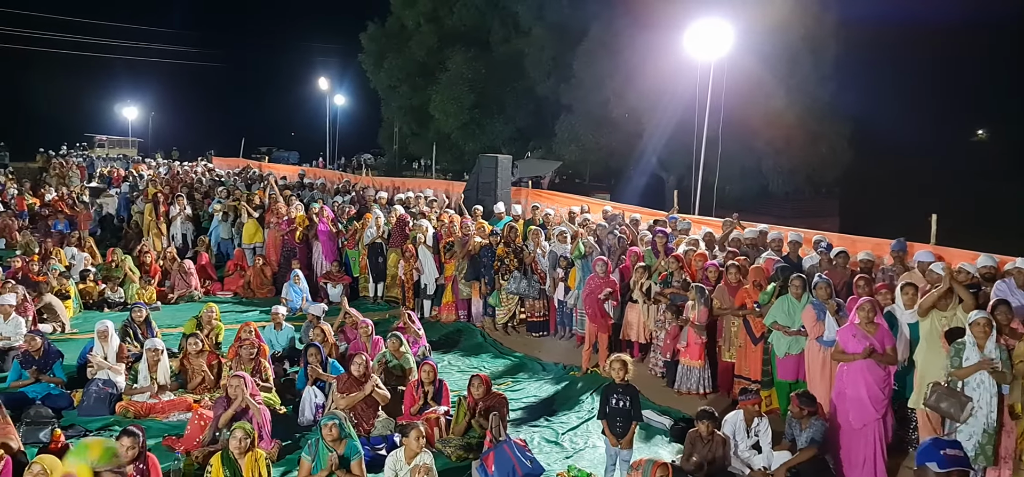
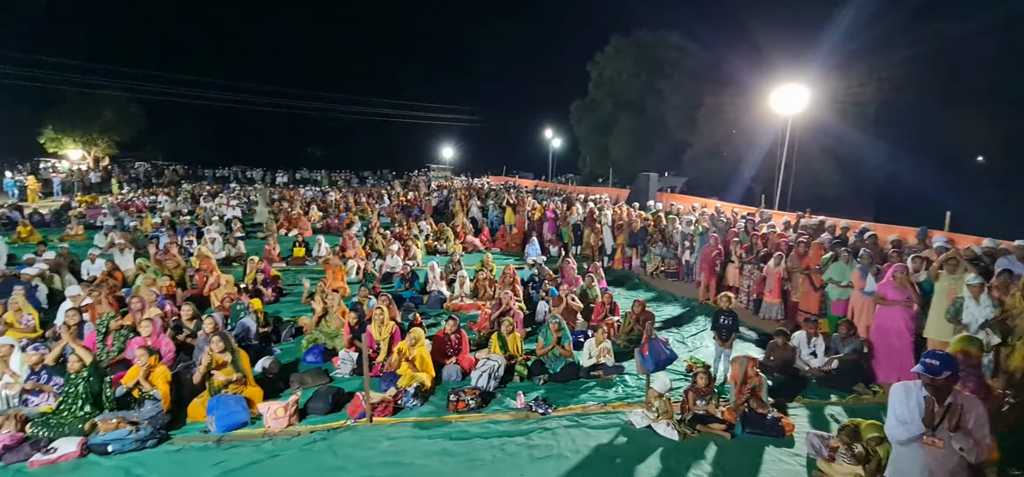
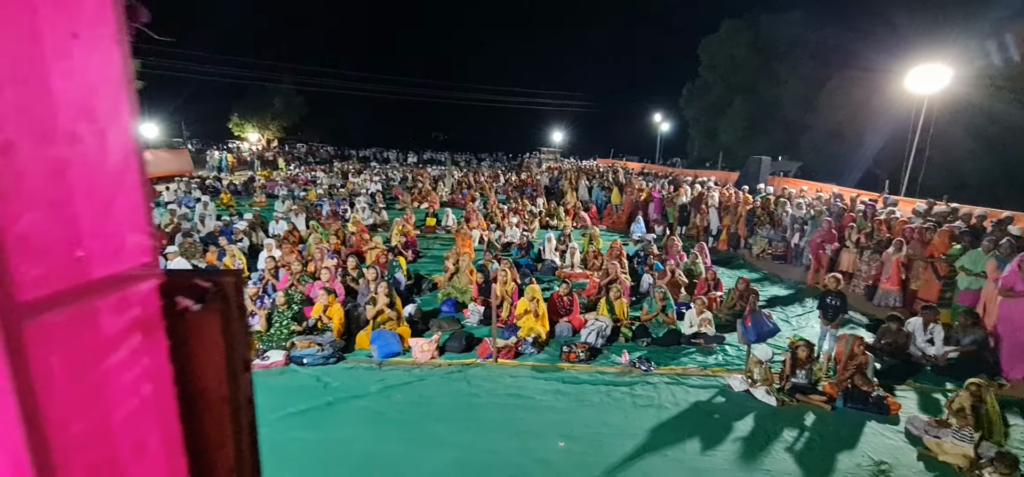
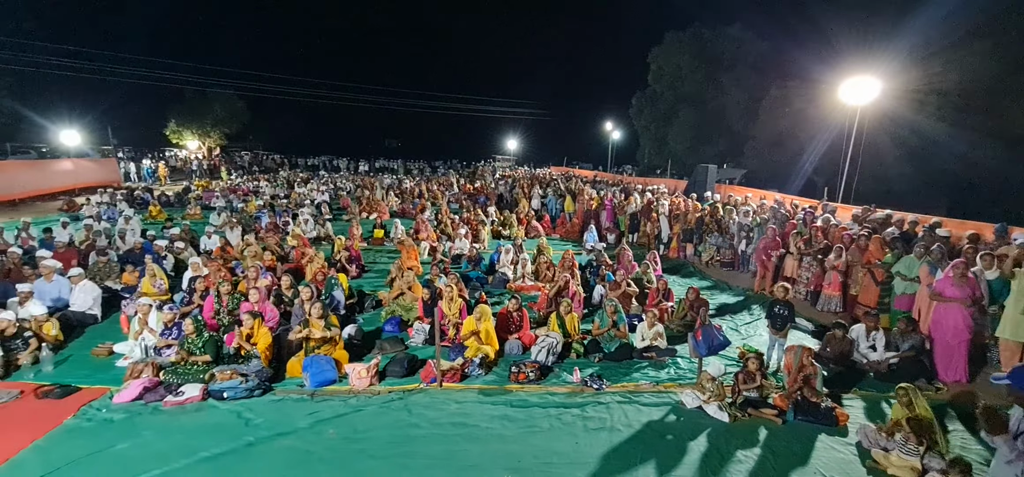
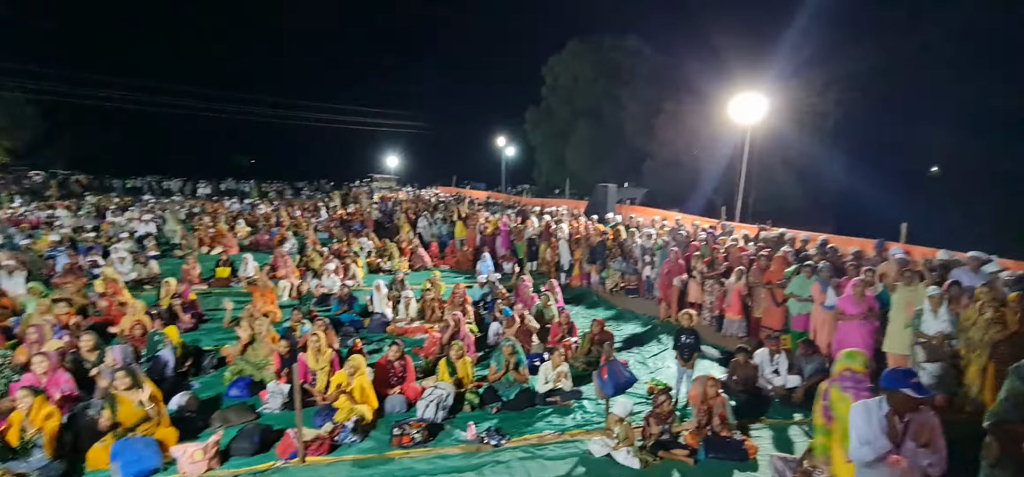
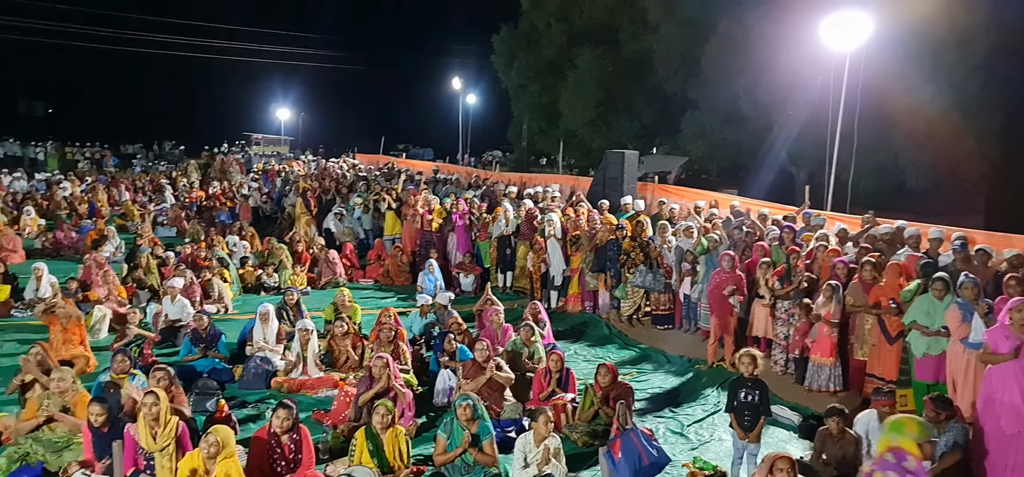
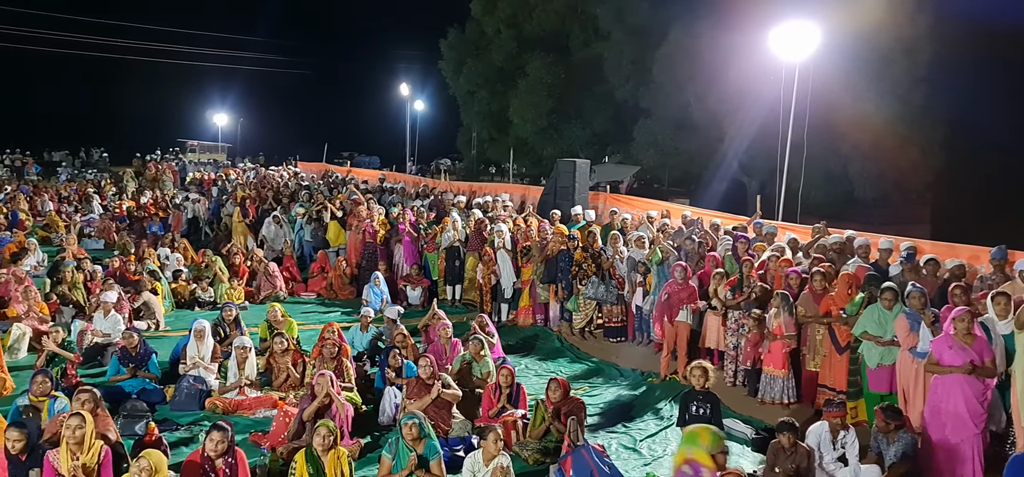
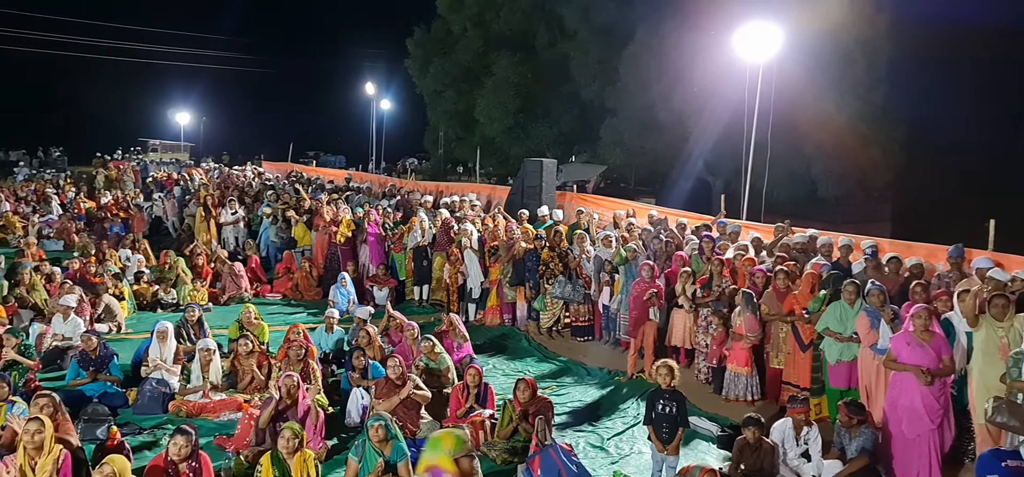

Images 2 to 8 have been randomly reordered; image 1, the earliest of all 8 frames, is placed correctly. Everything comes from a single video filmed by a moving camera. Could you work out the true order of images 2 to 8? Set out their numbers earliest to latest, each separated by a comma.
8, 7, 6, 5, 2, 4, 3
